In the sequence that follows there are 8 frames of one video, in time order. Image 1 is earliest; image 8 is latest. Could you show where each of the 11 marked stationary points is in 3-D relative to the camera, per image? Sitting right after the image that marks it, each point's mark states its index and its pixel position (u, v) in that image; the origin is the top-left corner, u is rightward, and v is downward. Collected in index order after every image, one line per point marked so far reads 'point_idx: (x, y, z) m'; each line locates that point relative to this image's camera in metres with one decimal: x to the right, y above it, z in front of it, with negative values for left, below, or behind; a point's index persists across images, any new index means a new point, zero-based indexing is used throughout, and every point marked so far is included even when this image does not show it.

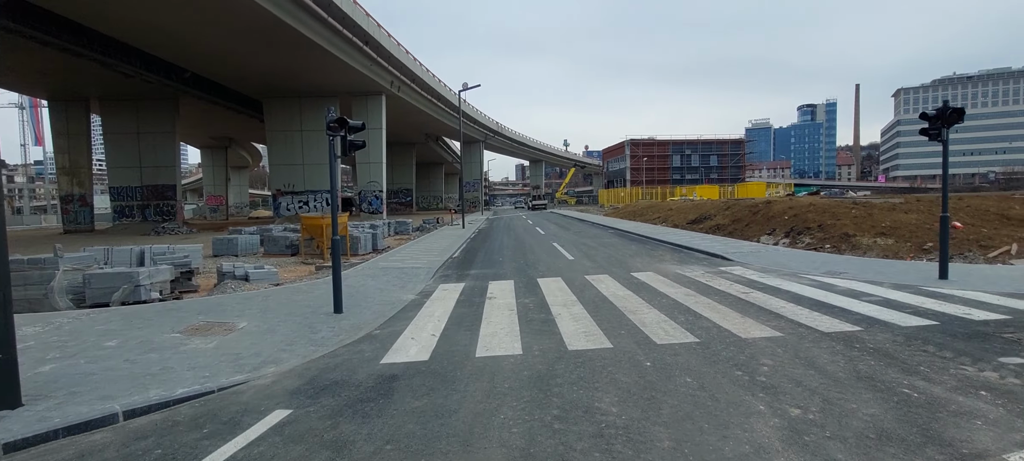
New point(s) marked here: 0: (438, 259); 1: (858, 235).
0: (-2.1, -0.9, +14.9) m
1: (+9.3, -0.1, +13.5) m
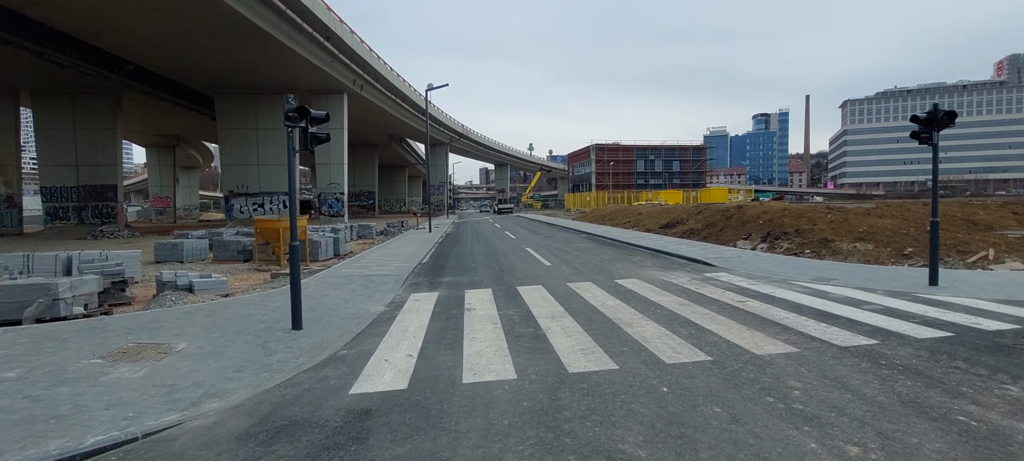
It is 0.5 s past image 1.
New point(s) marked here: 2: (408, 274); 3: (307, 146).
0: (-2.8, -1.0, +13.9) m
1: (+8.6, -0.3, +13.3) m
2: (-2.5, -1.1, +12.5) m
3: (-3.0, +1.2, +7.4) m
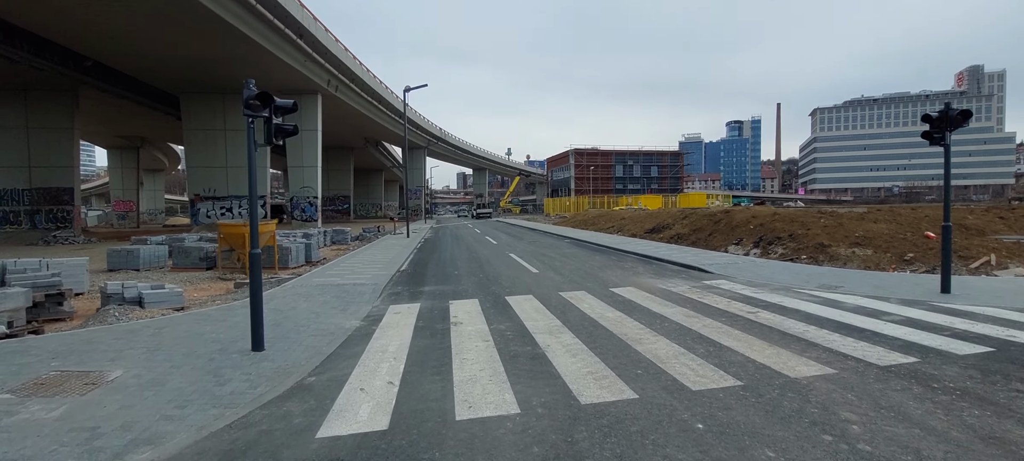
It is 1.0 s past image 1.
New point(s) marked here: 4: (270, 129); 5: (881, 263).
0: (-3.2, -1.1, +12.9) m
1: (+8.3, -0.4, +12.9) m
2: (-2.9, -1.2, +11.5) m
3: (-3.1, +1.2, +6.4) m
4: (-3.1, +1.3, +6.4) m
5: (+8.5, -0.8, +11.6) m
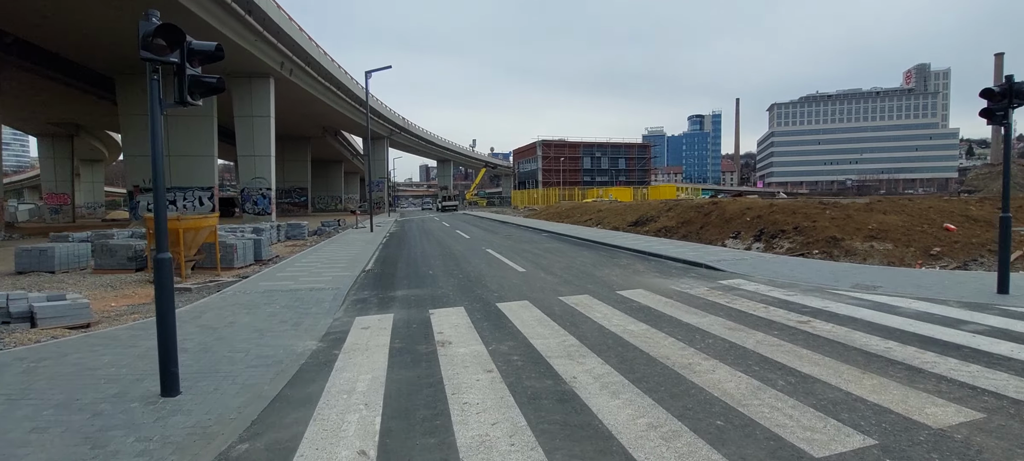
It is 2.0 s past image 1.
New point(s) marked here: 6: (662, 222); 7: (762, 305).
0: (-3.5, -1.0, +11.1) m
1: (+7.9, -0.2, +11.8) m
2: (-3.1, -1.1, +9.7) m
3: (-3.0, +1.2, +4.6) m
4: (-2.9, +1.3, +4.5) m
5: (+8.2, -0.6, +10.5) m
6: (+5.9, +0.3, +19.8) m
7: (+3.7, -1.1, +7.6) m
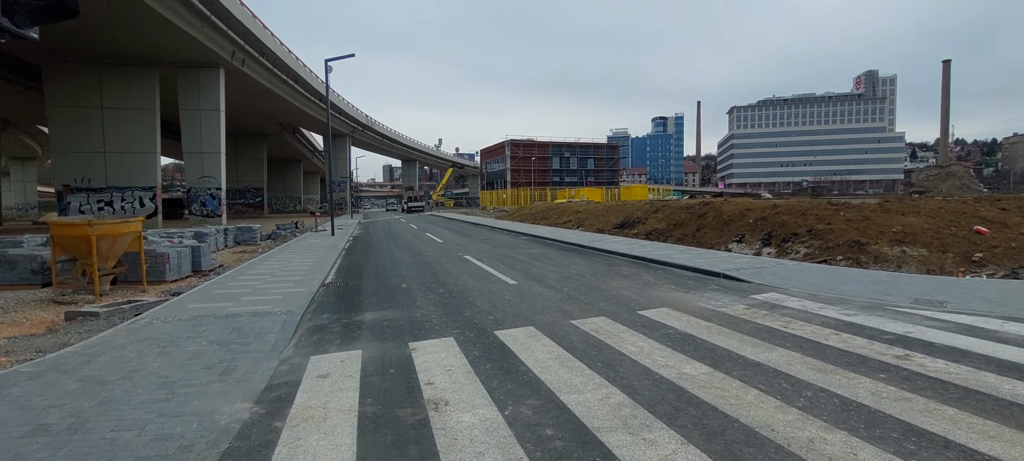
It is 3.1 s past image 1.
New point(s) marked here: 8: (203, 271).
0: (-3.7, -1.1, +9.1) m
1: (+7.7, -0.3, +10.7) m
2: (-3.2, -1.2, +7.7) m
3: (-2.7, +1.1, +2.6) m
4: (-2.7, +1.2, +2.6) m
5: (+8.1, -0.6, +9.4) m
6: (+5.1, +0.2, +18.5) m
7: (+3.8, -1.2, +6.1) m
8: (-8.4, -1.1, +13.8) m
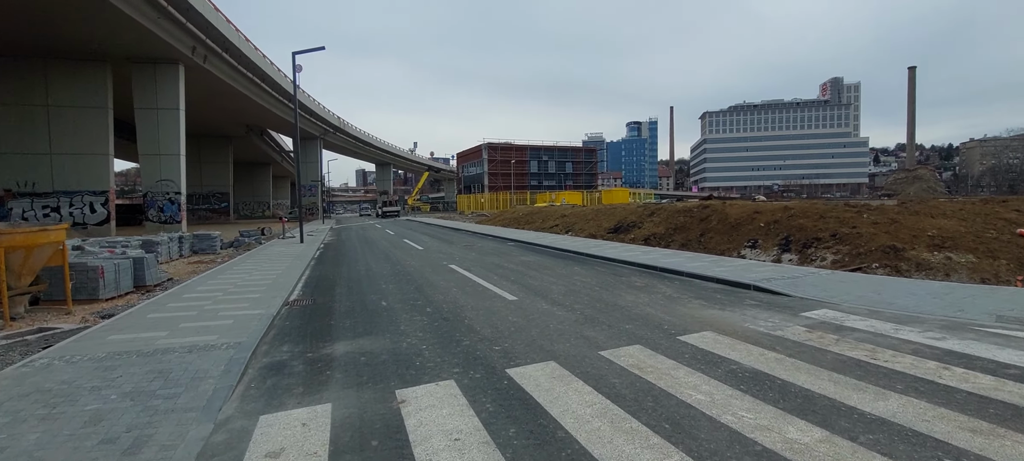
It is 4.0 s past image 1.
0: (-3.7, -1.2, +7.4) m
1: (+7.6, -0.4, +9.6) m
2: (-3.1, -1.4, +6.1) m
3: (-2.3, +1.0, +1.1) m
4: (-2.3, +1.2, +1.0) m
5: (+8.1, -0.7, +8.3) m
6: (+4.7, +0.1, +17.3) m
7: (+4.0, -1.3, +4.8) m
8: (-8.6, -1.3, +11.9) m
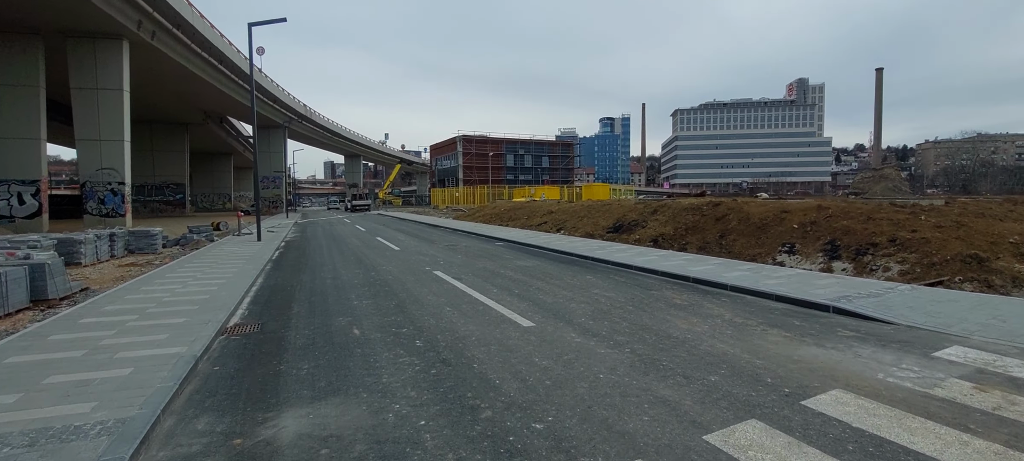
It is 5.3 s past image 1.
0: (-3.4, -1.3, +5.2) m
1: (+7.7, -0.5, +8.0) m
2: (-2.7, -1.4, +3.9) m
3: (-1.7, +0.9, -1.1) m
4: (-1.7, +1.0, -1.1) m
5: (+8.3, -0.8, +6.8) m
6: (+4.3, +0.1, +15.5) m
7: (+4.4, -1.4, +3.1) m
8: (-8.6, -1.3, +9.4) m
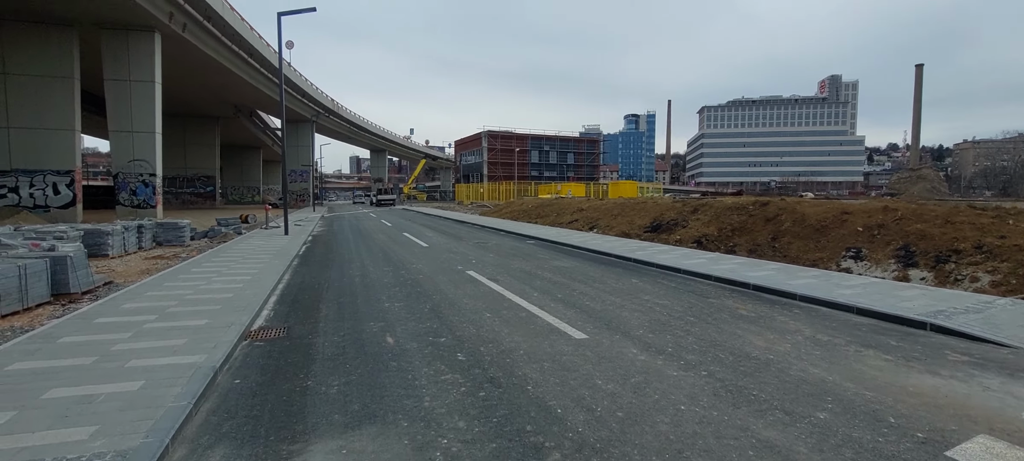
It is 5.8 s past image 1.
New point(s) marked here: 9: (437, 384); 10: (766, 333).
0: (-2.9, -1.2, +4.7) m
1: (+8.4, -0.6, +7.0) m
2: (-2.2, -1.4, +3.4) m
3: (-1.4, +0.9, -1.7) m
4: (-1.4, +1.0, -1.8) m
5: (+8.9, -1.0, +5.7) m
6: (+5.3, +0.1, +14.6) m
7: (+4.8, -1.5, +2.2) m
8: (-7.9, -1.1, +9.0) m
9: (-0.7, -1.3, +4.5) m
10: (+2.9, -1.2, +5.8) m
